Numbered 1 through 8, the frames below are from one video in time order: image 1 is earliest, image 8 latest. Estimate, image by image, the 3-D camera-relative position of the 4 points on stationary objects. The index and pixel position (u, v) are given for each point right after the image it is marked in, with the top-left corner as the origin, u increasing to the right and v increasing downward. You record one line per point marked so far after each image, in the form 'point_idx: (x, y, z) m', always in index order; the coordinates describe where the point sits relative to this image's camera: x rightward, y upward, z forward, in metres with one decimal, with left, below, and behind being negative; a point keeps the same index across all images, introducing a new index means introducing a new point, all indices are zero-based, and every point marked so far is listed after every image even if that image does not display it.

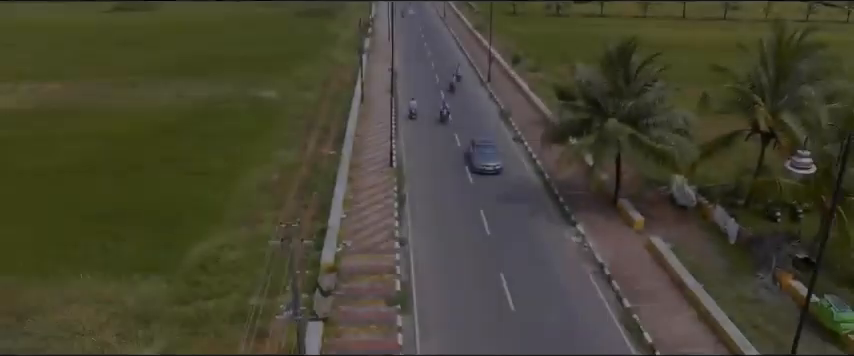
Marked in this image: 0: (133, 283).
0: (-7.7, -2.8, +17.6) m
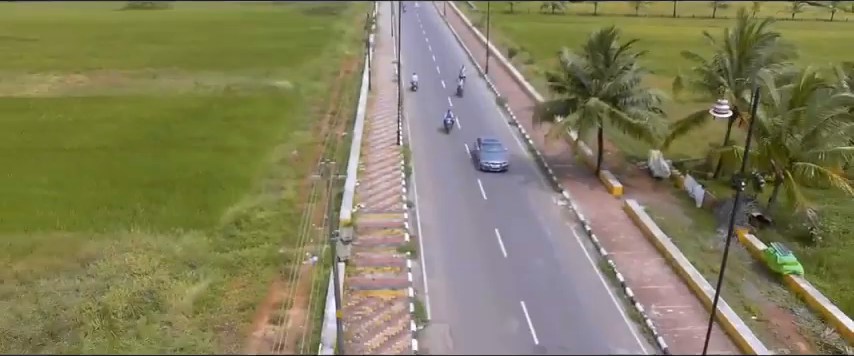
0: (-7.5, -1.8, +20.3) m
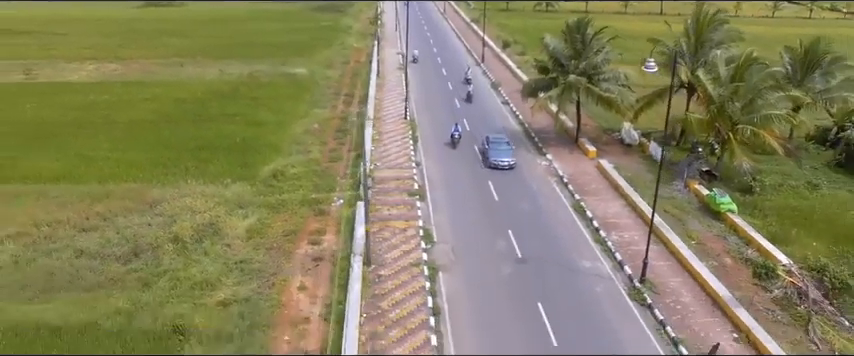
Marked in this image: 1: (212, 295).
0: (-7.3, -0.3, +24.6) m
1: (-5.7, -3.1, +17.9) m
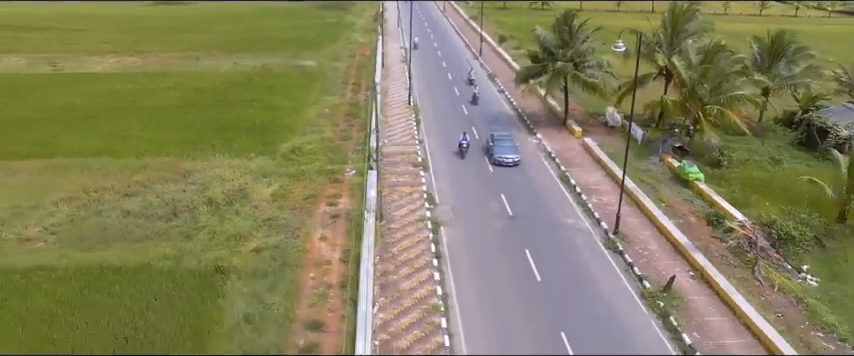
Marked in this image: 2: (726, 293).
0: (-7.2, +0.7, +27.5) m
1: (-5.6, -2.0, +20.8) m
2: (+7.9, -3.0, +17.7) m
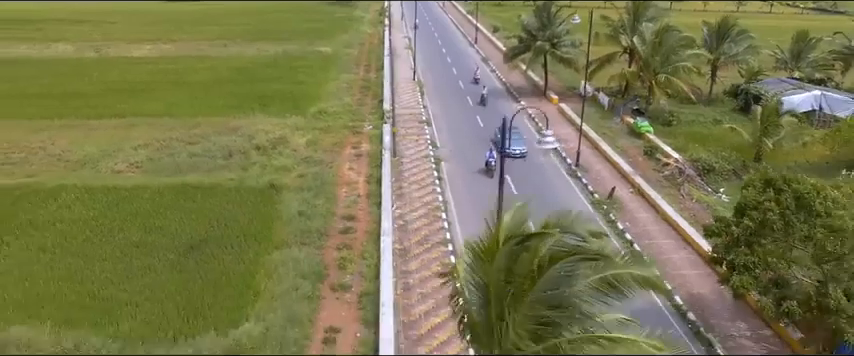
0: (-7.1, +3.0, +33.6) m
1: (-5.5, +0.2, +26.9) m
2: (+8.0, -0.7, +23.8) m
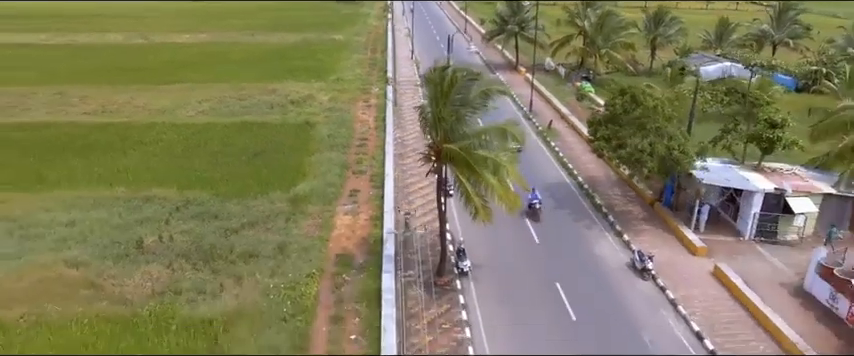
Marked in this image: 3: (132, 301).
0: (-7.5, +6.1, +43.2) m
1: (-5.9, +3.4, +36.5) m
2: (+7.6, +2.5, +33.3) m
3: (-8.2, -3.4, +18.7) m
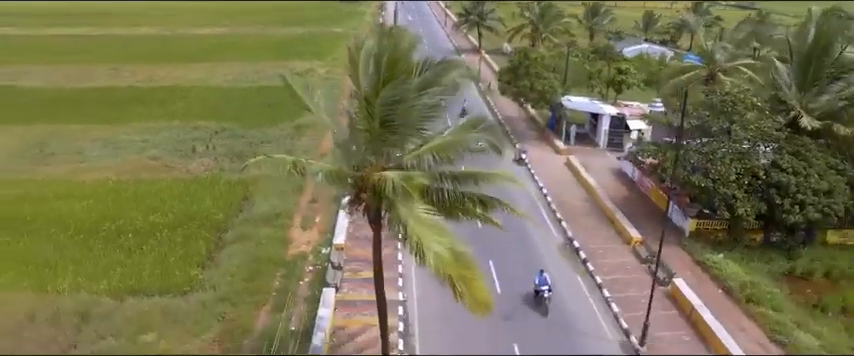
0: (-9.3, +9.5, +54.5) m
1: (-7.8, +6.8, +47.7) m
2: (+5.6, +5.9, +44.3) m
3: (-10.4, +0.2, +29.8) m
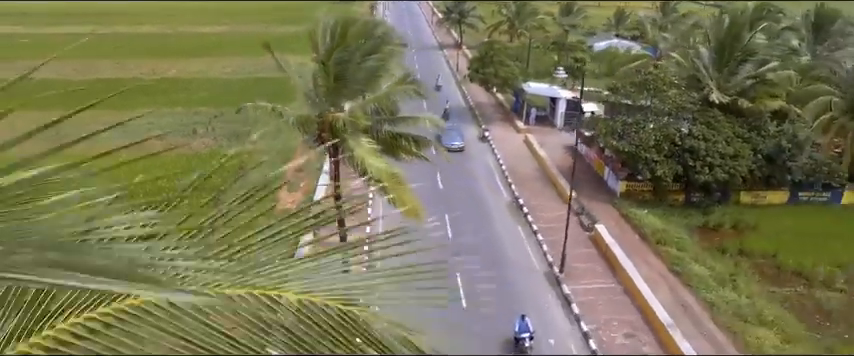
0: (-10.7, +10.6, +58.5) m
1: (-9.2, +8.0, +51.6) m
2: (+4.2, +7.1, +48.3) m
3: (-11.7, +1.4, +33.8) m
